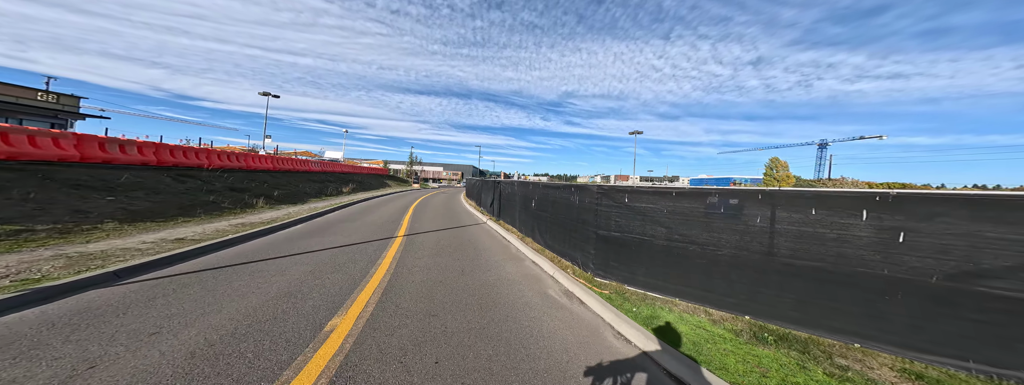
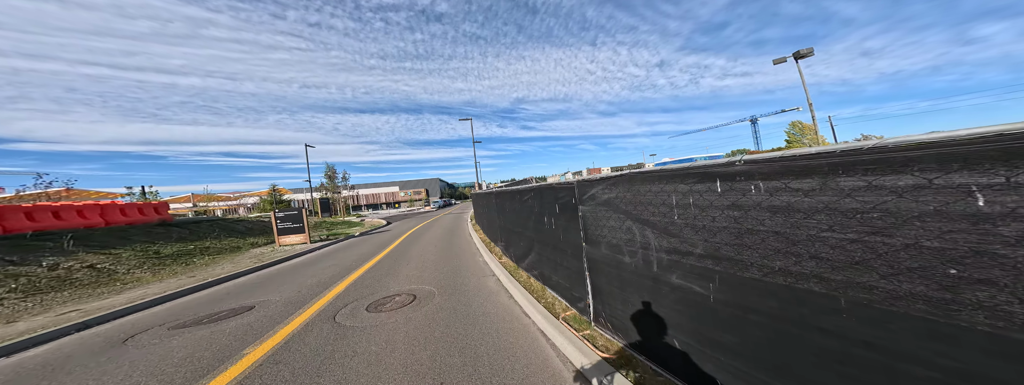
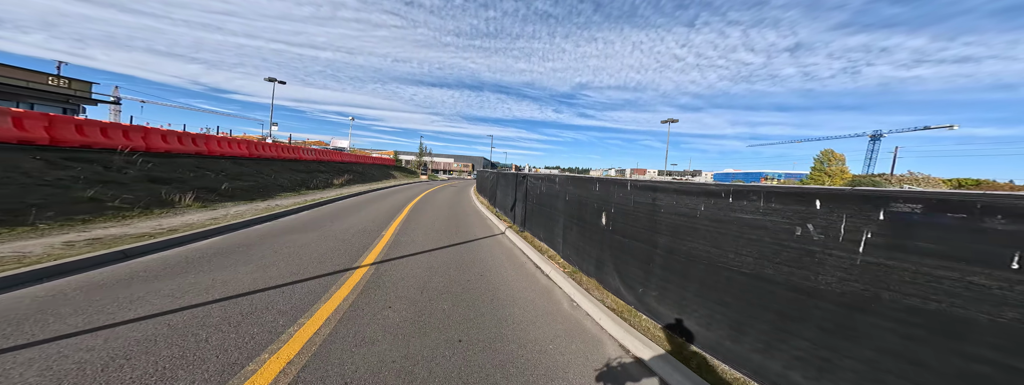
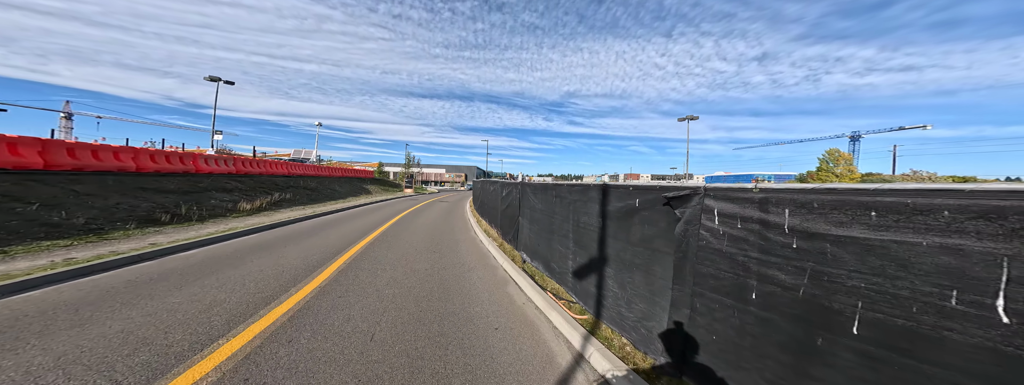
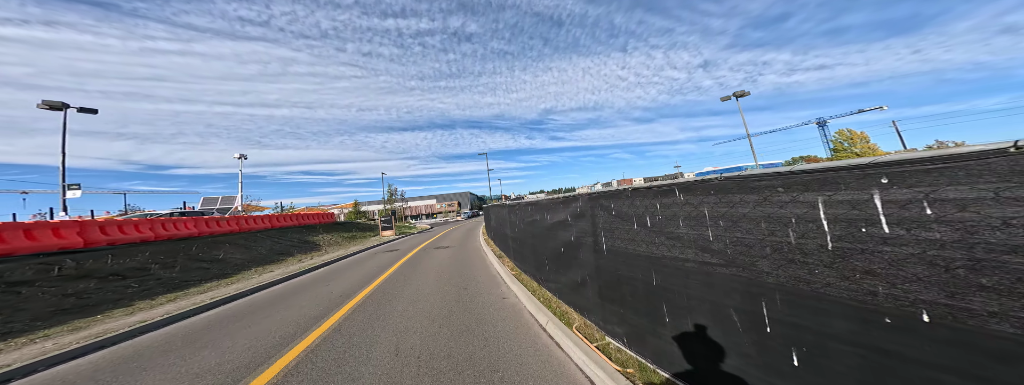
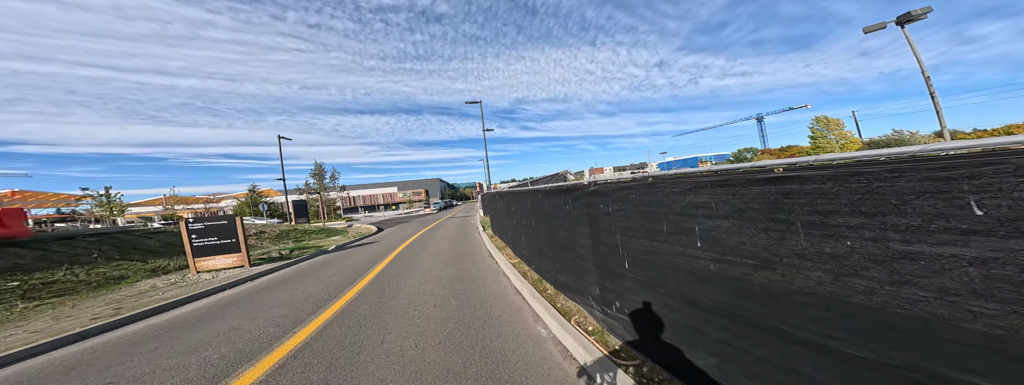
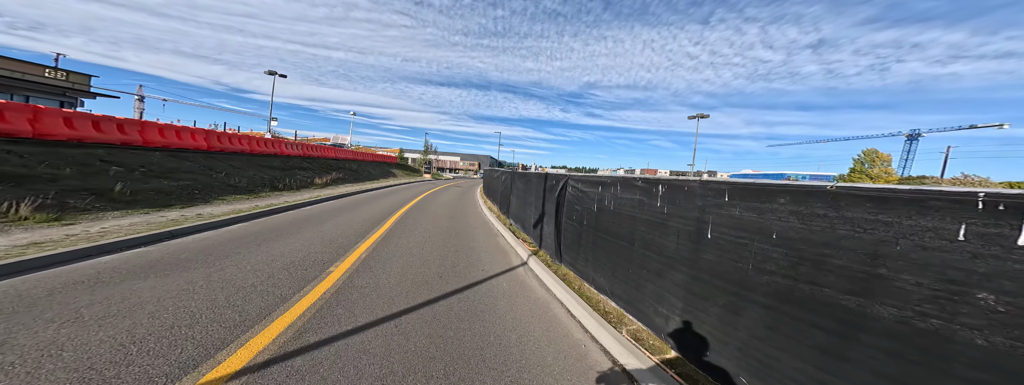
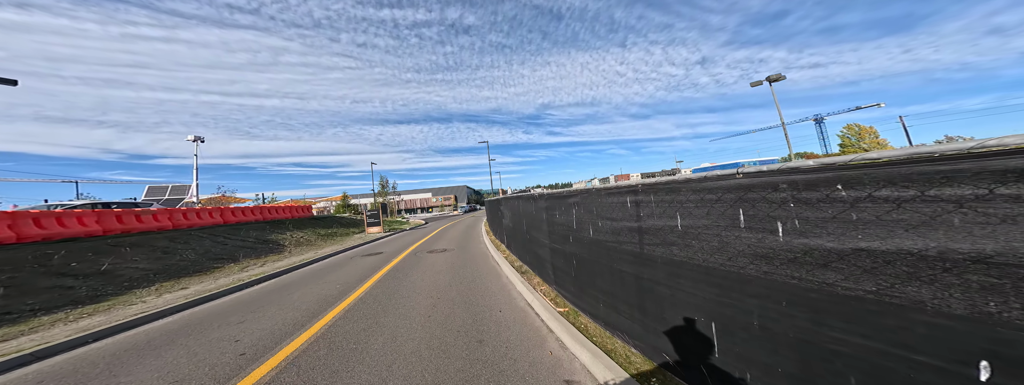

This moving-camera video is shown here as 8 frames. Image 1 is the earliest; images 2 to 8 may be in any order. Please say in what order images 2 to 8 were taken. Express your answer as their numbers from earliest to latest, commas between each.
3, 7, 4, 5, 8, 2, 6
